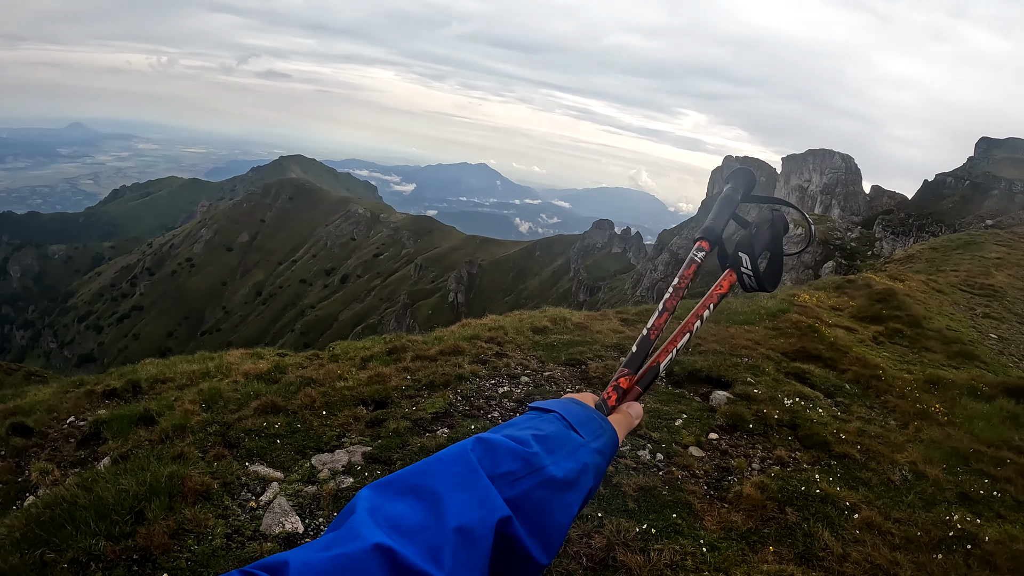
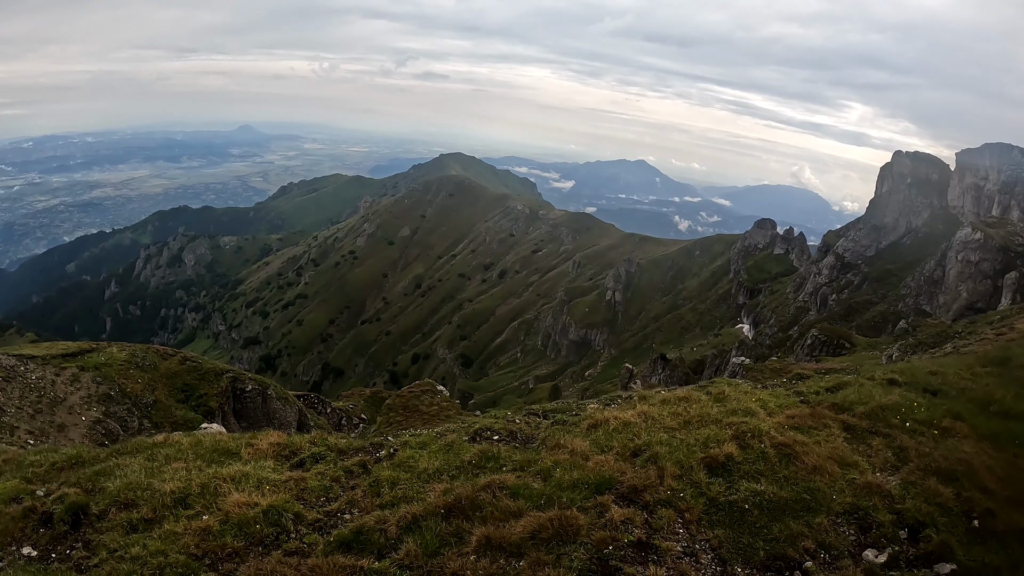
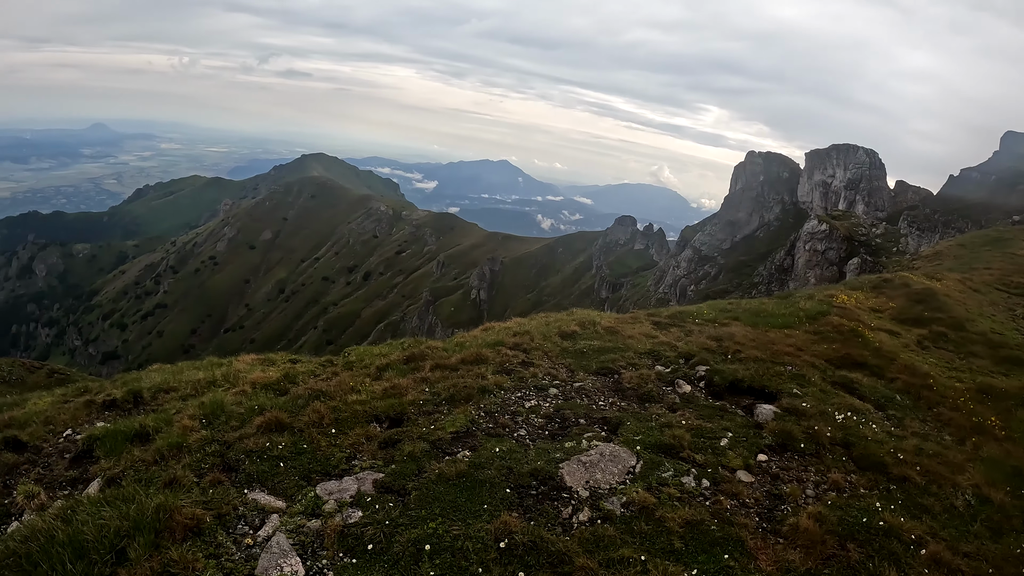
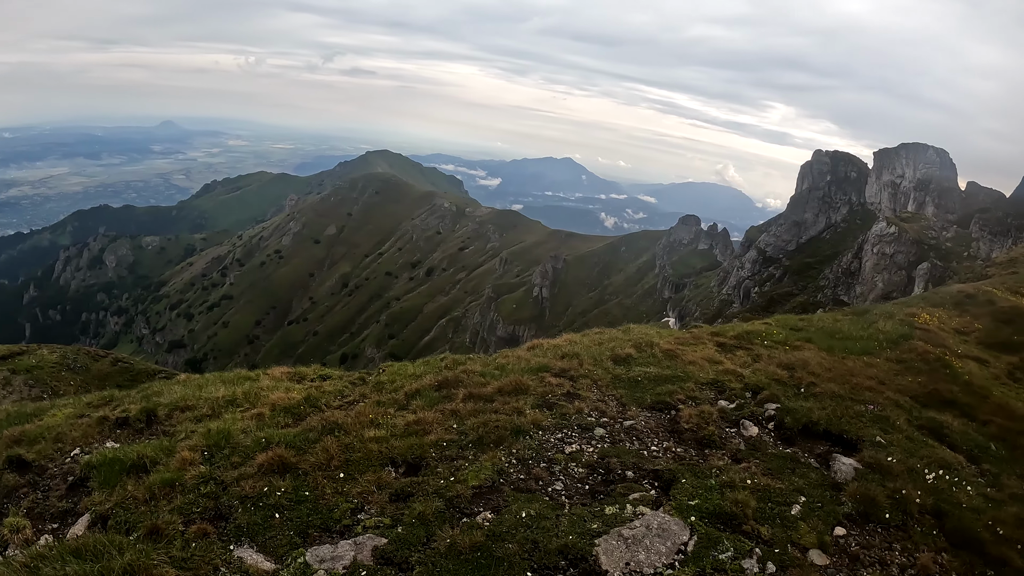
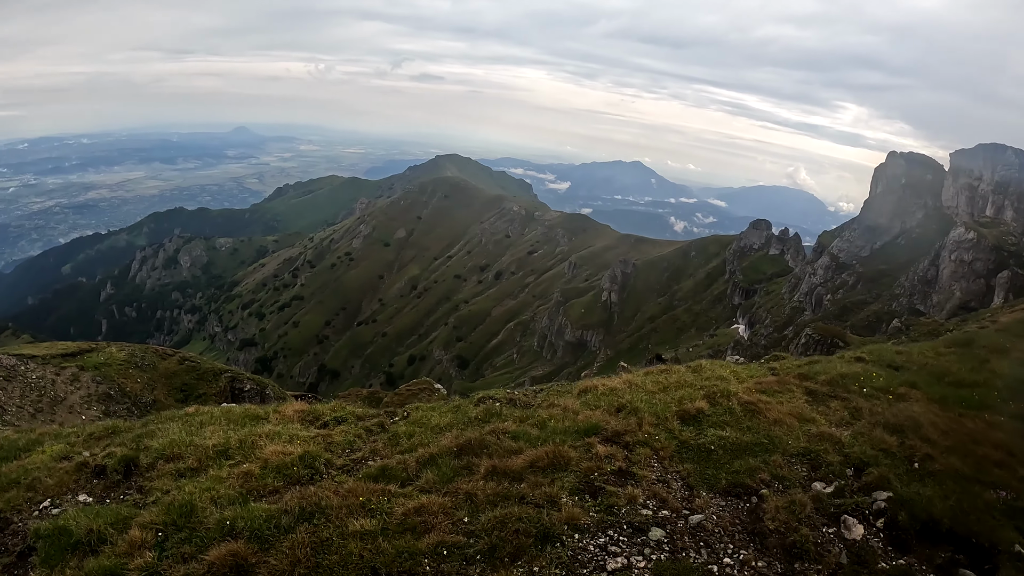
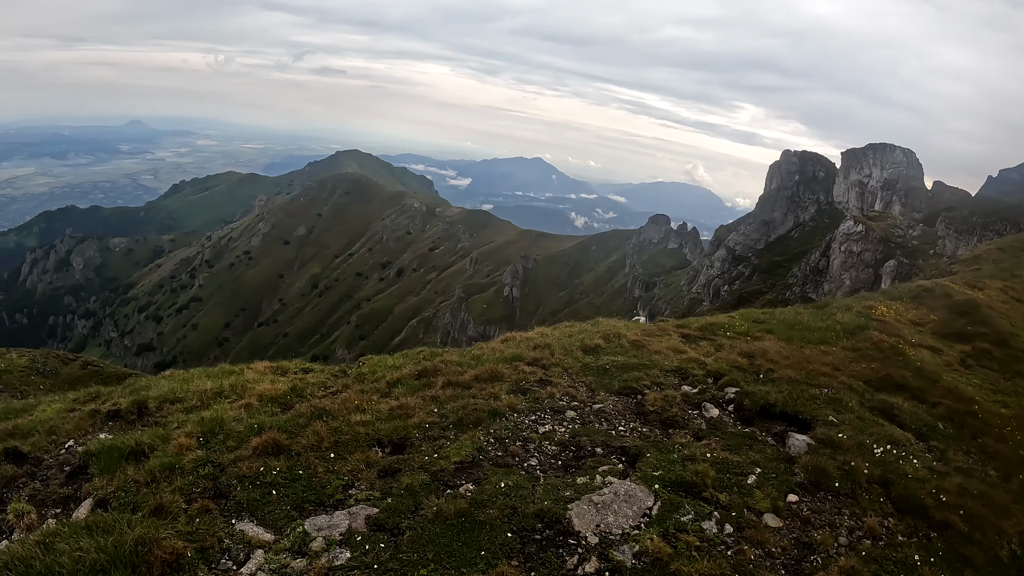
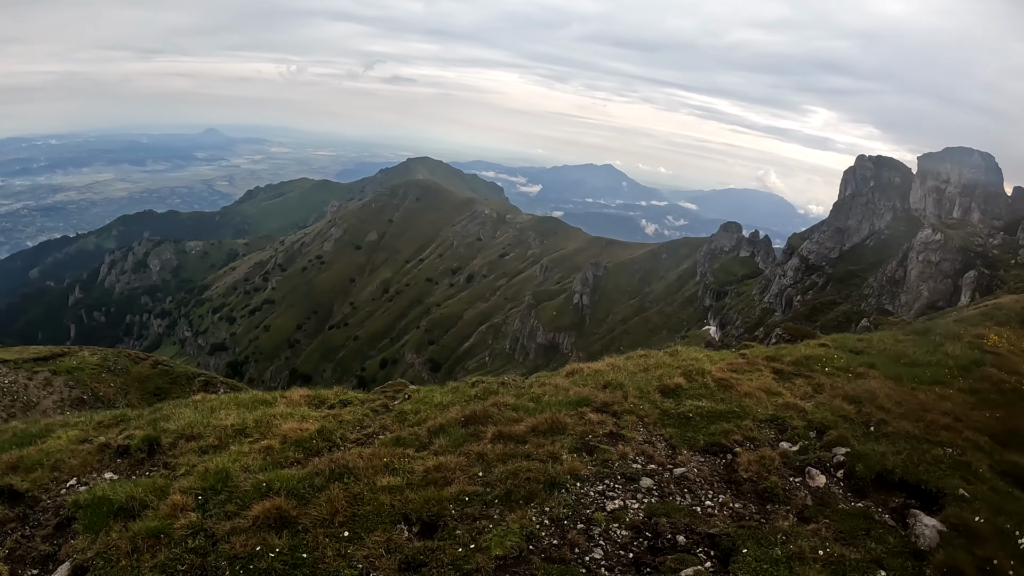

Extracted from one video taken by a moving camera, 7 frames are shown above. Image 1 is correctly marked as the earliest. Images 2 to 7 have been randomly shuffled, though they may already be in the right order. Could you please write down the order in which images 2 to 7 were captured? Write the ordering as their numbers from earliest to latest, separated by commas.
3, 6, 4, 7, 5, 2
